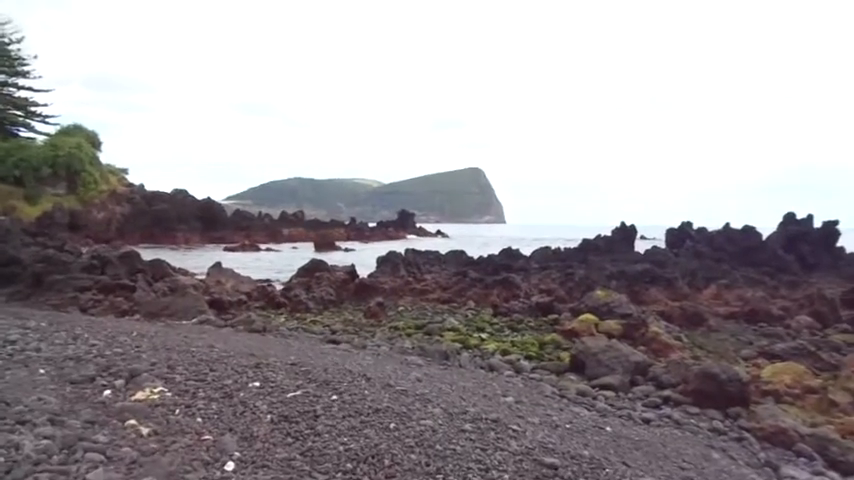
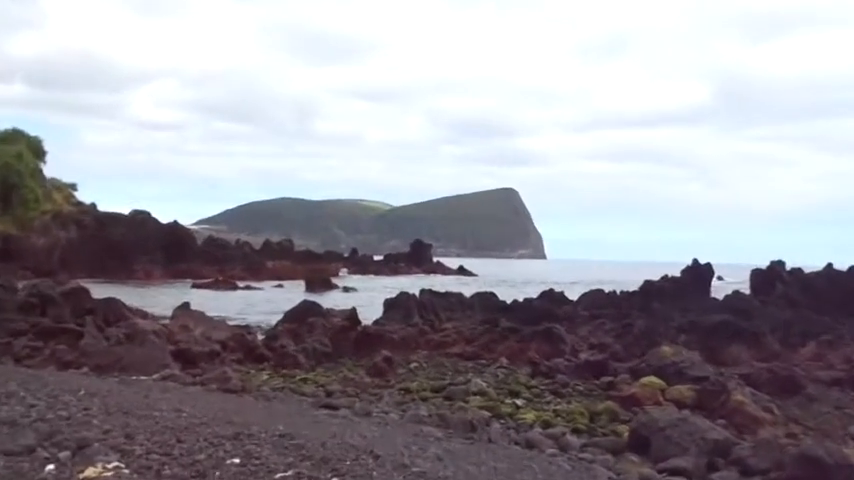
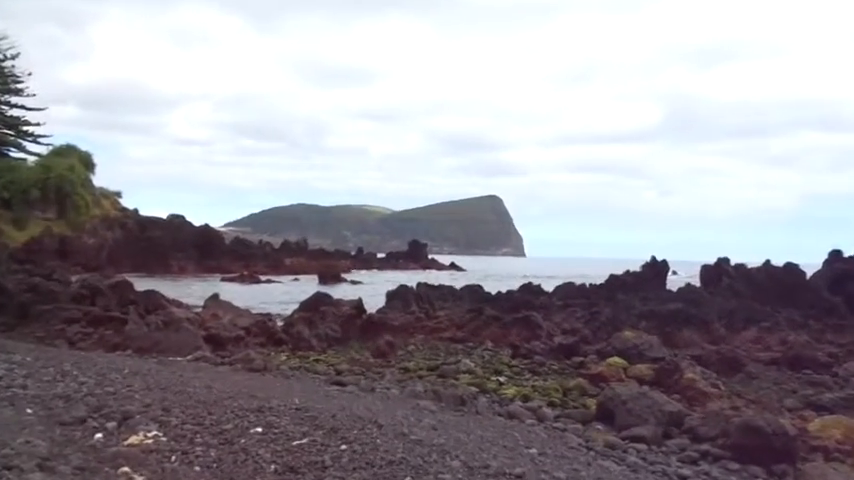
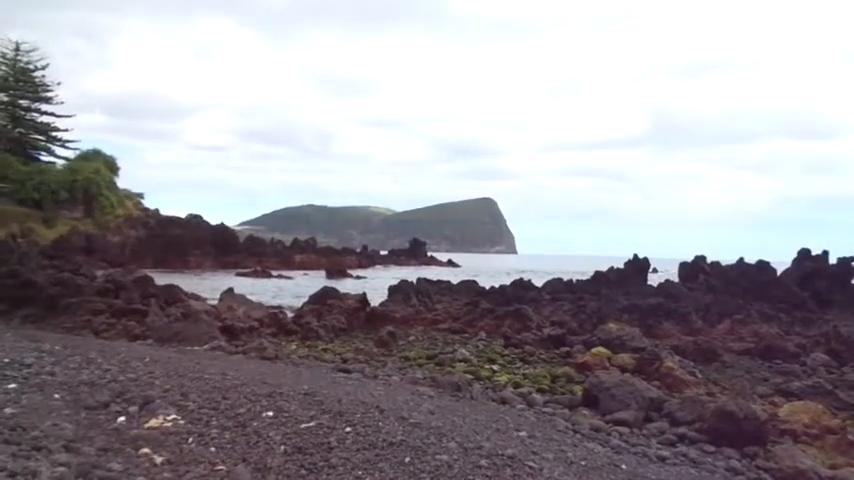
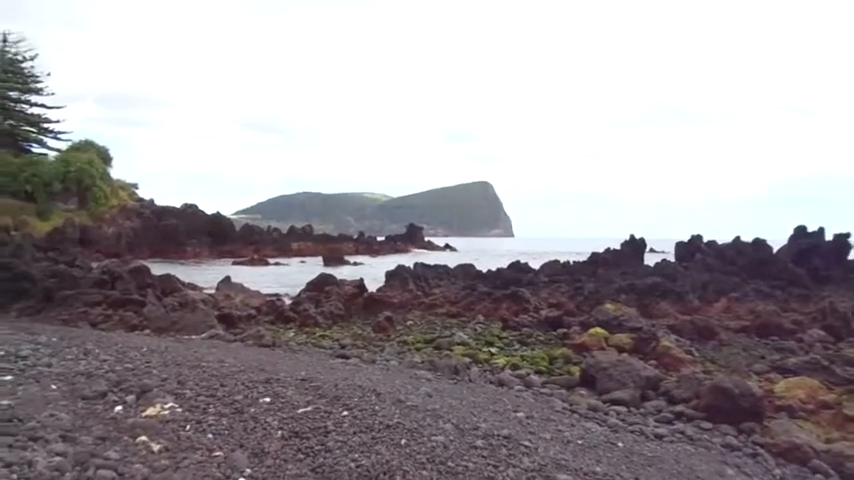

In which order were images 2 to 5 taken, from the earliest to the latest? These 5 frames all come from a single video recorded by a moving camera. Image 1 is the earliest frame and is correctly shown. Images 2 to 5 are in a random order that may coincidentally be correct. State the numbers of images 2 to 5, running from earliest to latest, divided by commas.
5, 4, 3, 2
